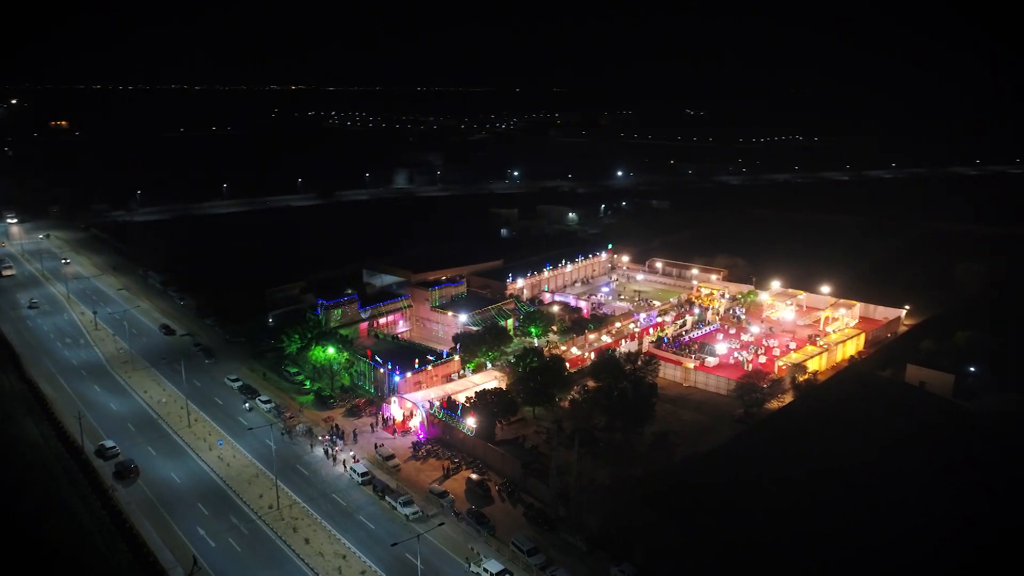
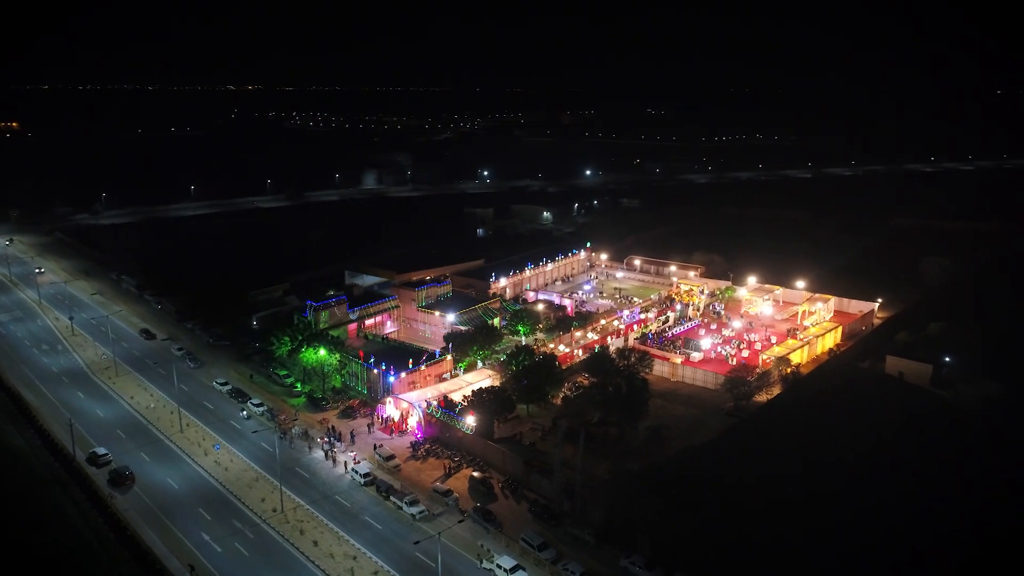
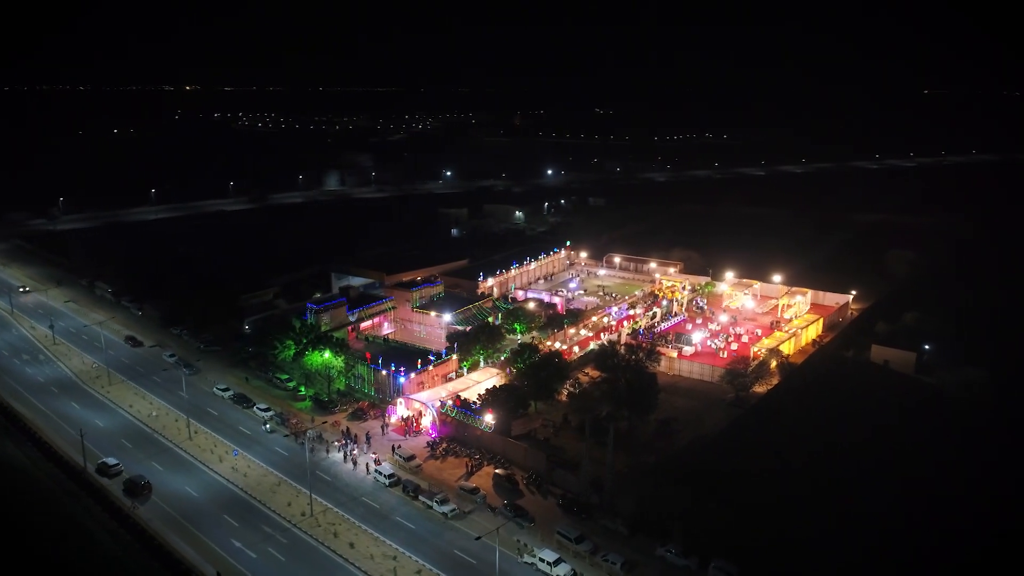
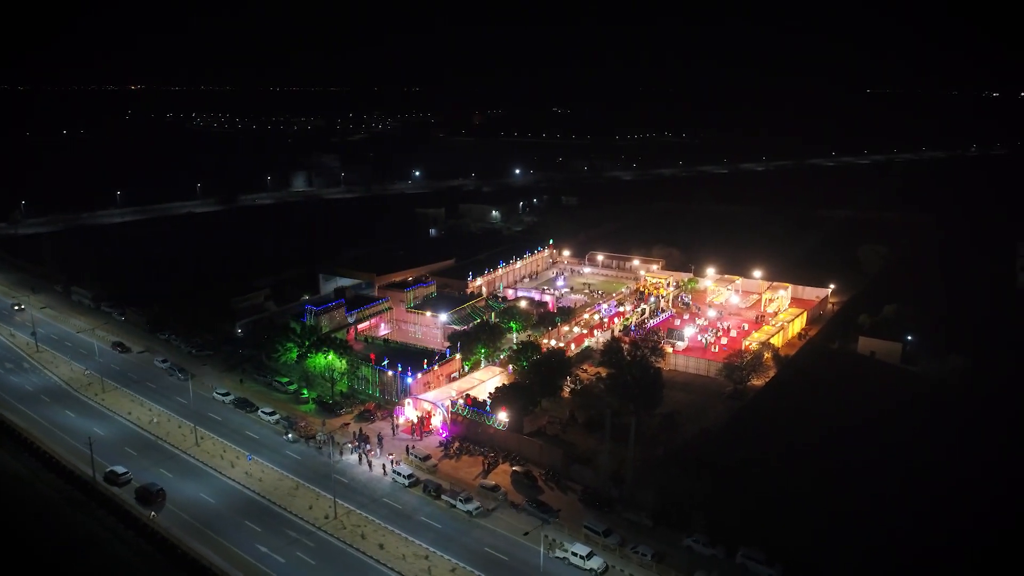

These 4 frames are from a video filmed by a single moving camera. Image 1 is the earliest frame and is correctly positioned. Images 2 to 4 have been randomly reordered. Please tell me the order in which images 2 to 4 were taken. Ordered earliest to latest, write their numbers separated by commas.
2, 3, 4
